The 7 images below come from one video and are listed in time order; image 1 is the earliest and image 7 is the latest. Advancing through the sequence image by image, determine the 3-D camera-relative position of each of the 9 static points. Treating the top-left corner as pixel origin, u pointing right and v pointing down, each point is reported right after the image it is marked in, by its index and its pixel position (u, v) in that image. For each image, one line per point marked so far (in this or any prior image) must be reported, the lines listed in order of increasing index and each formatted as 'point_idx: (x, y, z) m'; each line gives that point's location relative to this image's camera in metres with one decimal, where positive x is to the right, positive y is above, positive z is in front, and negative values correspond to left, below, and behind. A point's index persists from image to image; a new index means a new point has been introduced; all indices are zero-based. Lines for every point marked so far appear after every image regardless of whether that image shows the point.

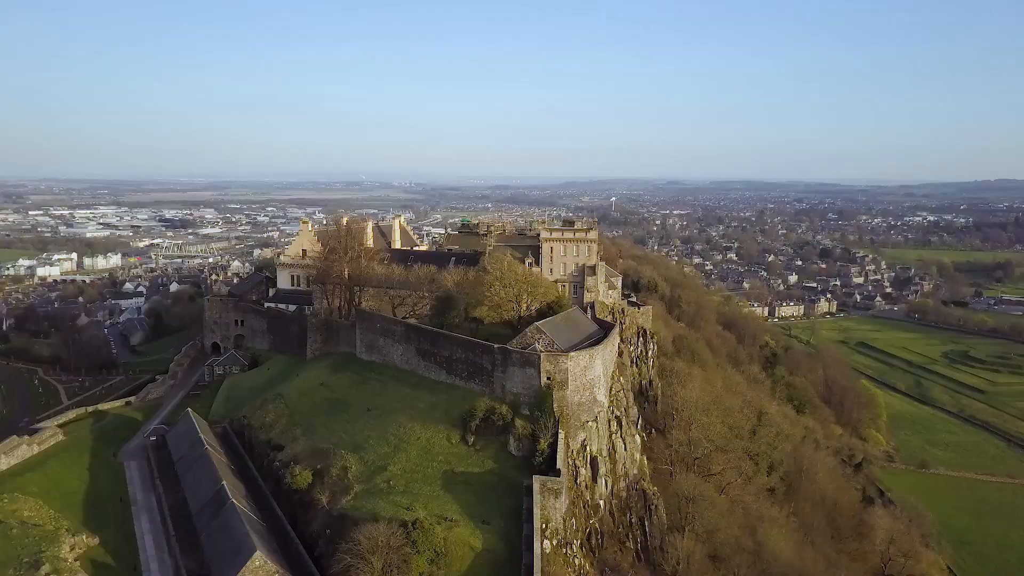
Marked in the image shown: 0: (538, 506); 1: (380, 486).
0: (+0.7, -5.5, +17.6) m
1: (-3.7, -5.6, +19.3) m
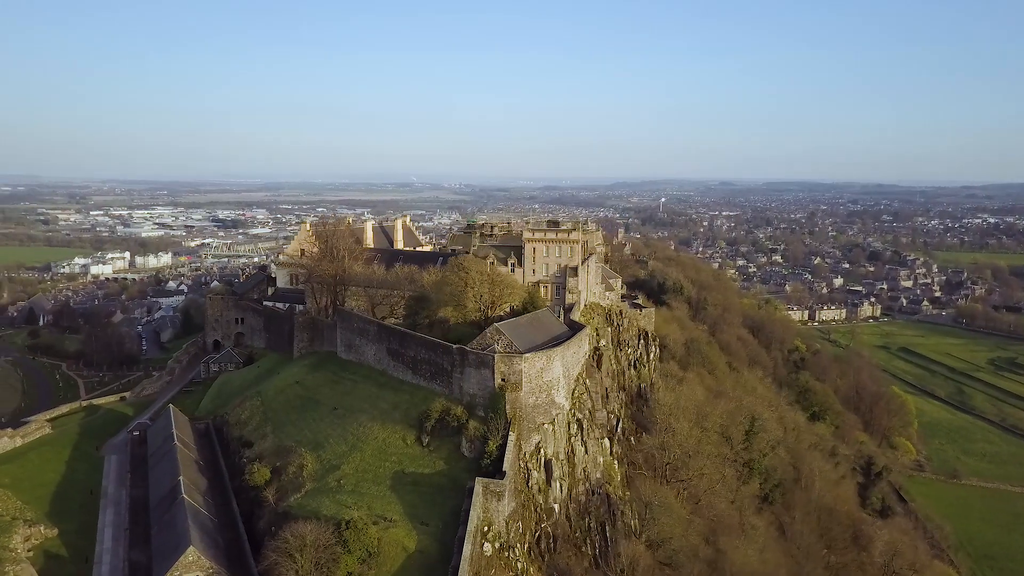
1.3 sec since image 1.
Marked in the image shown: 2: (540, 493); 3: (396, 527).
0: (-0.8, -5.6, +17.3) m
1: (-5.1, -5.6, +19.3) m
2: (+0.8, -5.9, +19.7) m
3: (-2.9, -5.9, +17.0) m
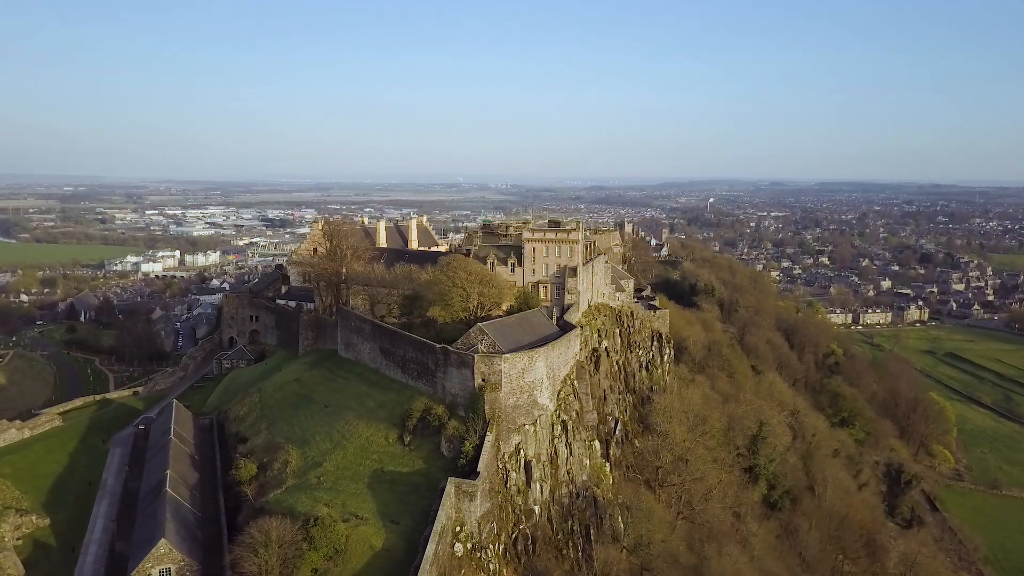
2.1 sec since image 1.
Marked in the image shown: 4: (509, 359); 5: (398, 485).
0: (-1.5, -5.5, +17.3) m
1: (-5.8, -5.5, +19.4) m
2: (+0.2, -5.9, +19.5) m
3: (-3.6, -5.9, +17.0) m
4: (-0.1, -2.0, +19.8) m
5: (-3.1, -5.4, +18.8) m
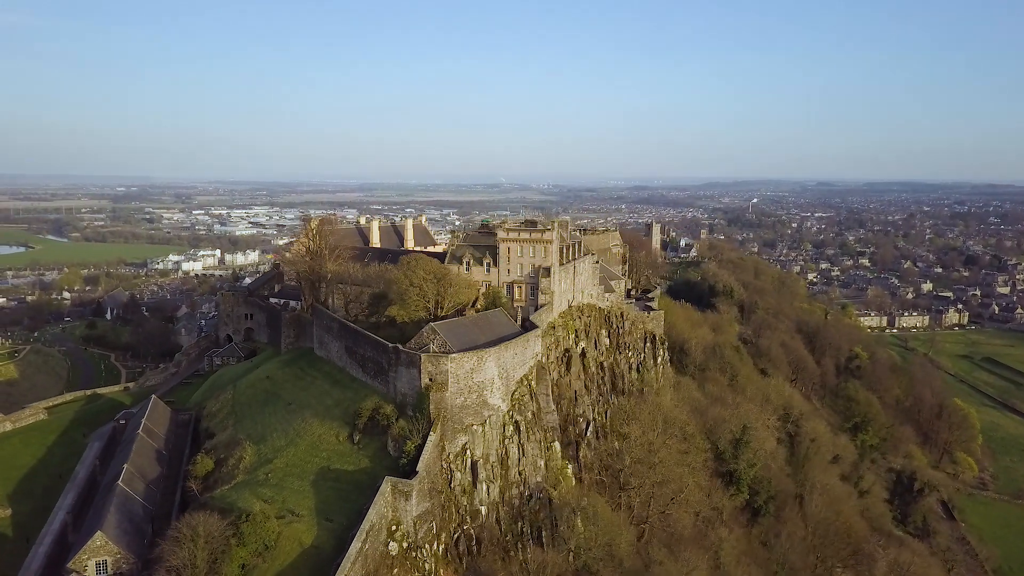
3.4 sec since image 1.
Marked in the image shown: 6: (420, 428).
0: (-3.2, -5.5, +17.3) m
1: (-7.3, -5.5, +19.6) m
2: (-1.4, -5.9, +19.5) m
3: (-5.3, -5.9, +17.1) m
4: (-1.6, -2.0, +19.7) m
5: (-4.7, -5.4, +18.9) m
6: (-2.6, -4.0, +19.3) m
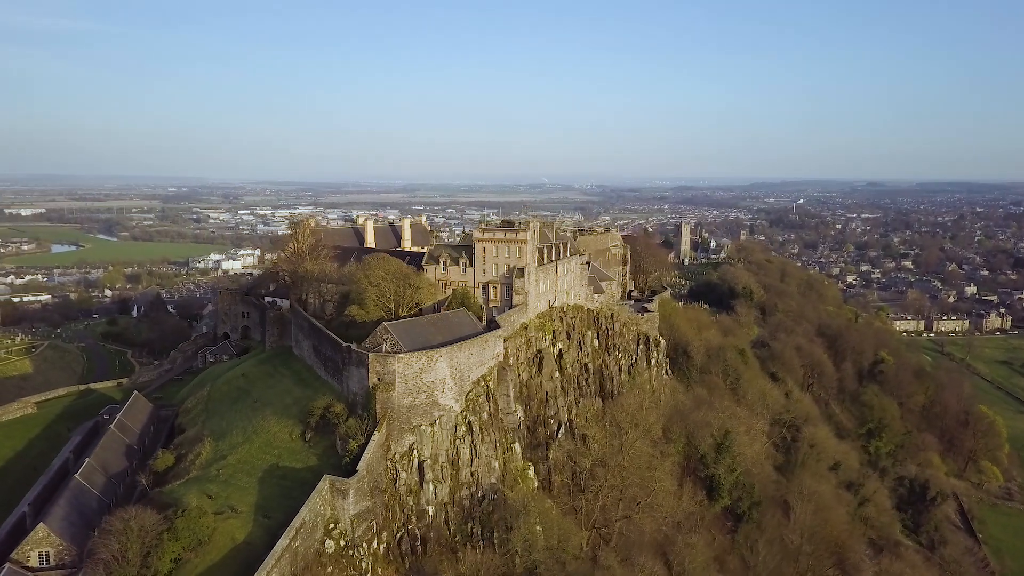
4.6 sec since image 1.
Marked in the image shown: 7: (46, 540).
0: (-4.9, -5.5, +17.4) m
1: (-8.9, -5.4, +19.9) m
2: (-2.9, -5.9, +19.5) m
3: (-7.0, -5.8, +17.3) m
4: (-3.1, -2.0, +19.7) m
5: (-6.3, -5.4, +19.0) m
6: (-4.1, -4.0, +19.4) m
7: (-11.6, -6.3, +17.0) m
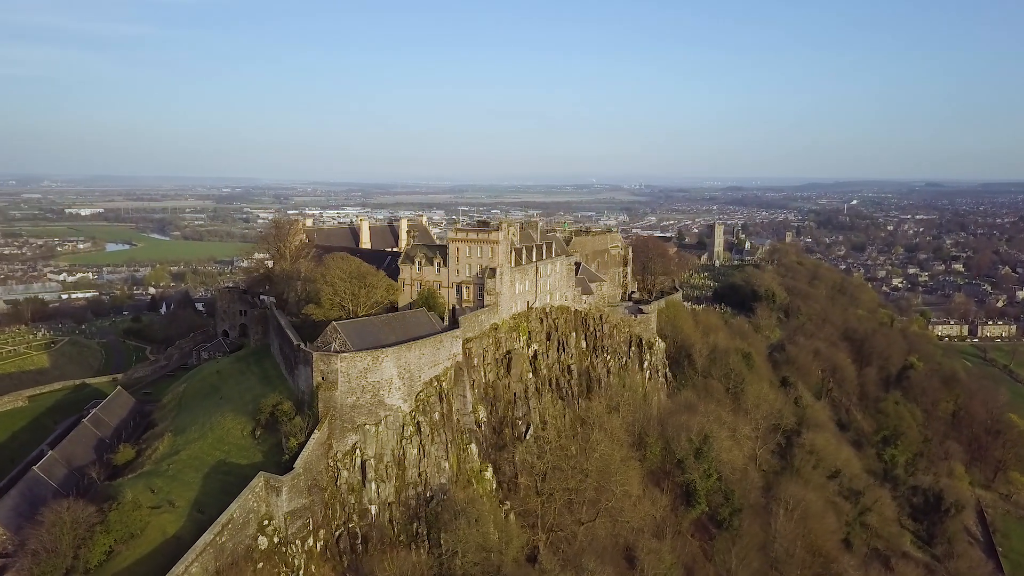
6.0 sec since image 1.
0: (-6.7, -5.5, +17.6) m
1: (-10.5, -5.4, +20.3) m
2: (-4.6, -5.9, +19.6) m
3: (-8.8, -5.8, +17.7) m
4: (-4.8, -2.0, +19.9) m
5: (-8.0, -5.3, +19.3) m
6: (-5.8, -4.0, +19.6) m
7: (-13.4, -6.2, +17.5) m
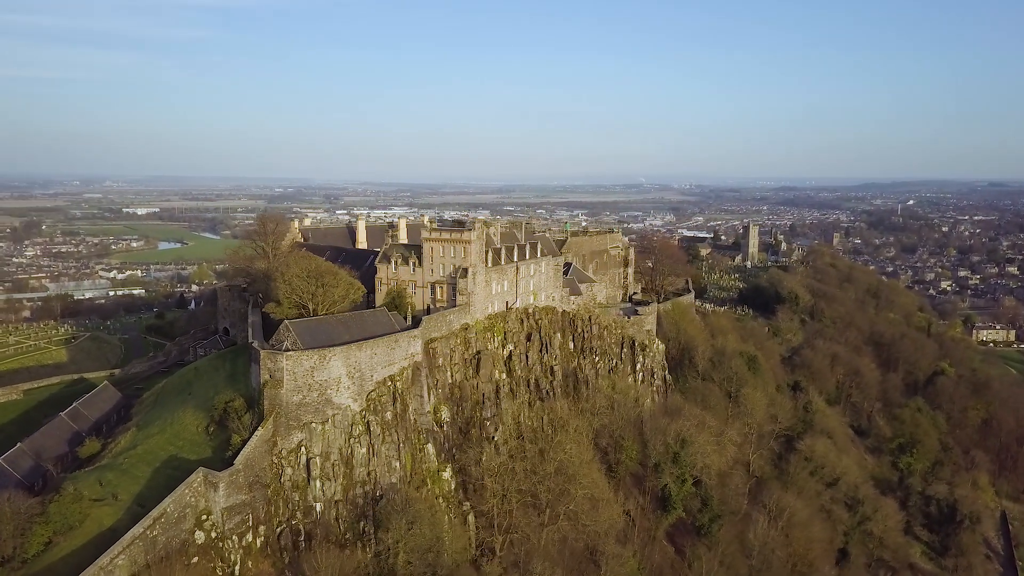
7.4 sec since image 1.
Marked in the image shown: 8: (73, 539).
0: (-8.4, -5.4, +17.9) m
1: (-12.2, -5.3, +20.8) m
2: (-6.3, -5.9, +19.8) m
3: (-10.5, -5.7, +18.1) m
4: (-6.4, -2.0, +20.1) m
5: (-9.7, -5.3, +19.7) m
6: (-7.5, -3.9, +19.8) m
7: (-15.2, -6.1, +18.2) m
8: (-11.0, -6.3, +17.1) m
